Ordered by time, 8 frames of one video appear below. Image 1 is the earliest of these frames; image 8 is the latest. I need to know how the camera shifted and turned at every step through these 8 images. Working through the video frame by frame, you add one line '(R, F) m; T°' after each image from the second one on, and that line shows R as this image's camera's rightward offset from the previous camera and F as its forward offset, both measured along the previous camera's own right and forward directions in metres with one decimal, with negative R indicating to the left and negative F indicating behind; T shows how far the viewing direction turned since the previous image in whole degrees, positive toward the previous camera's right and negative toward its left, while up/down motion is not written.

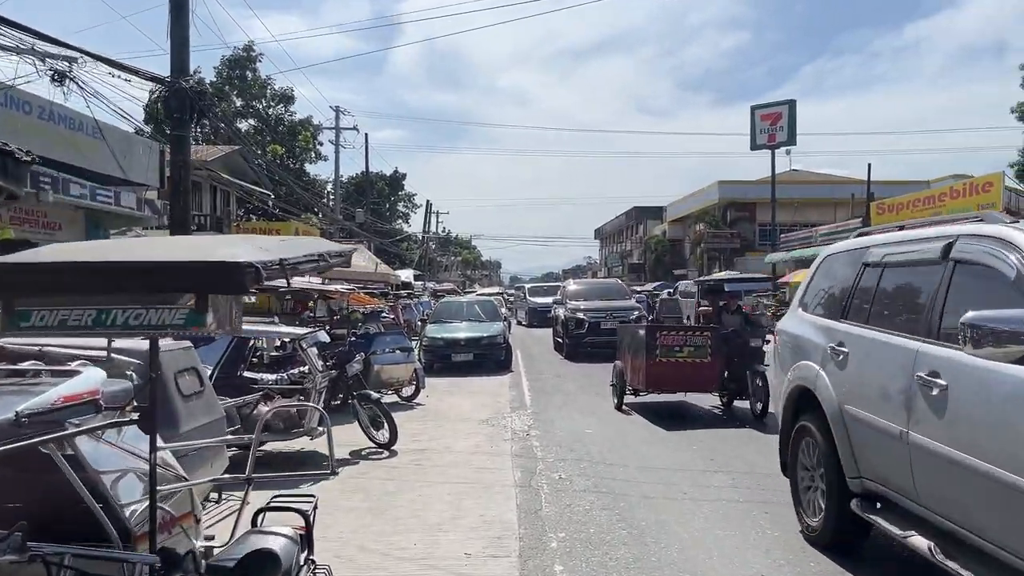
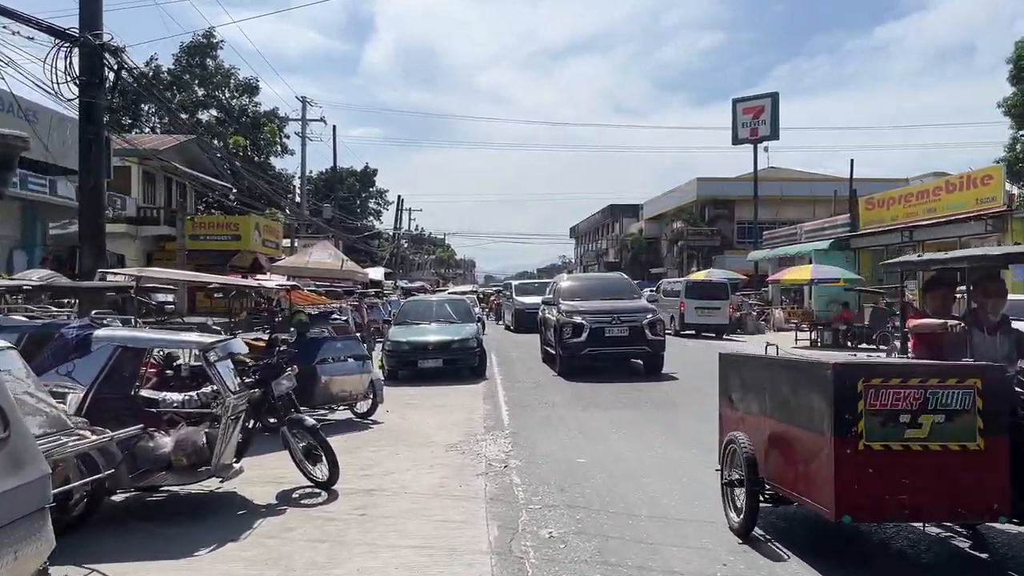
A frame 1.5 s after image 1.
(0.0, +2.0) m; +2°
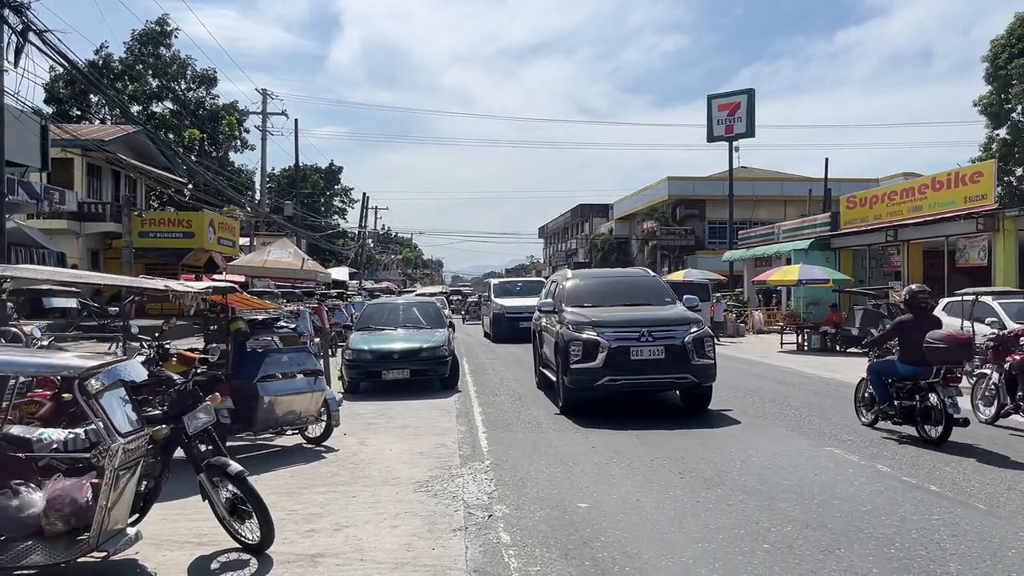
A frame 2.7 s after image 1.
(-0.1, +1.7) m; +2°
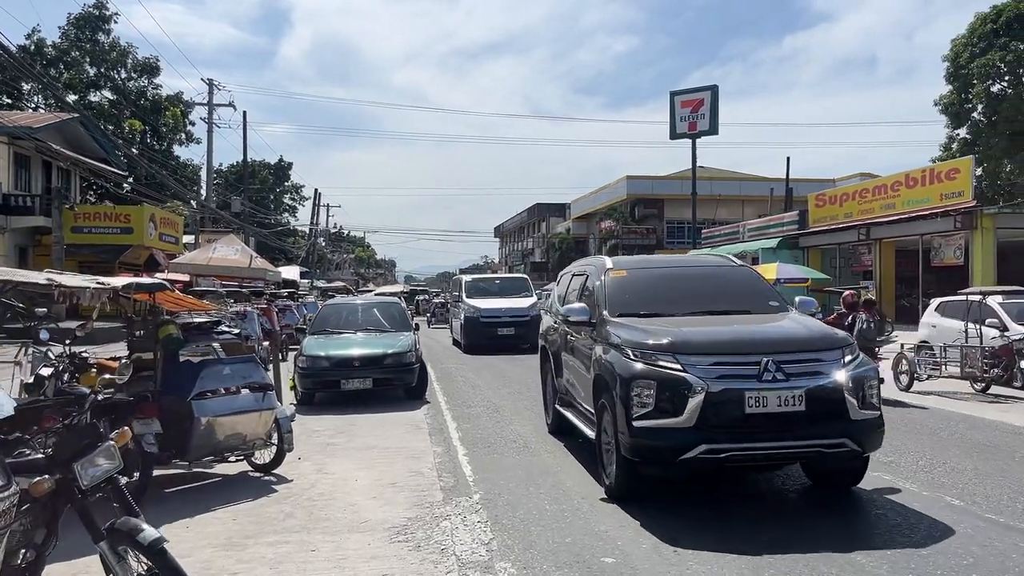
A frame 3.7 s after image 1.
(-0.3, +1.5) m; +3°
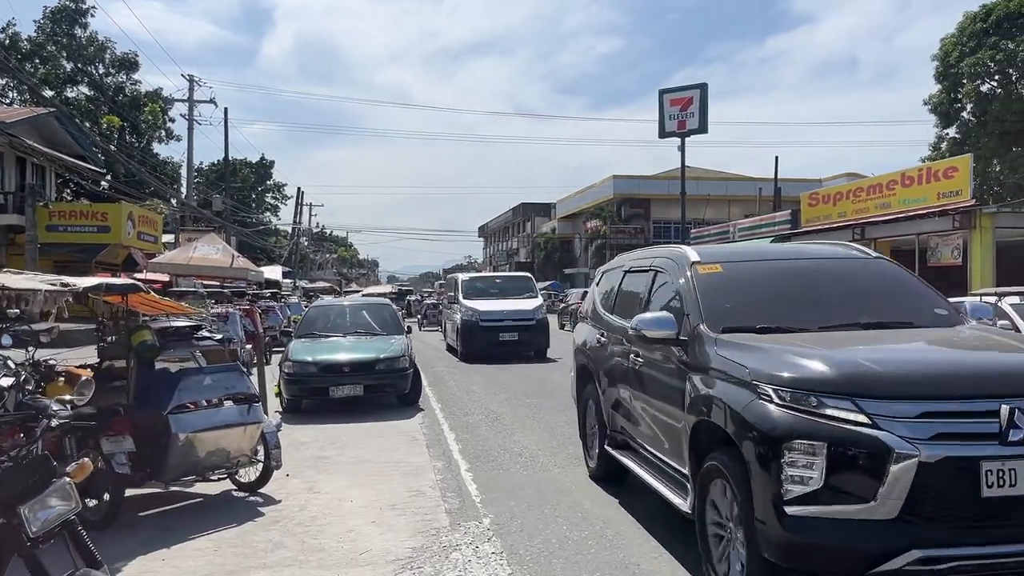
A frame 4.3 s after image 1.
(-0.2, +0.7) m; +1°
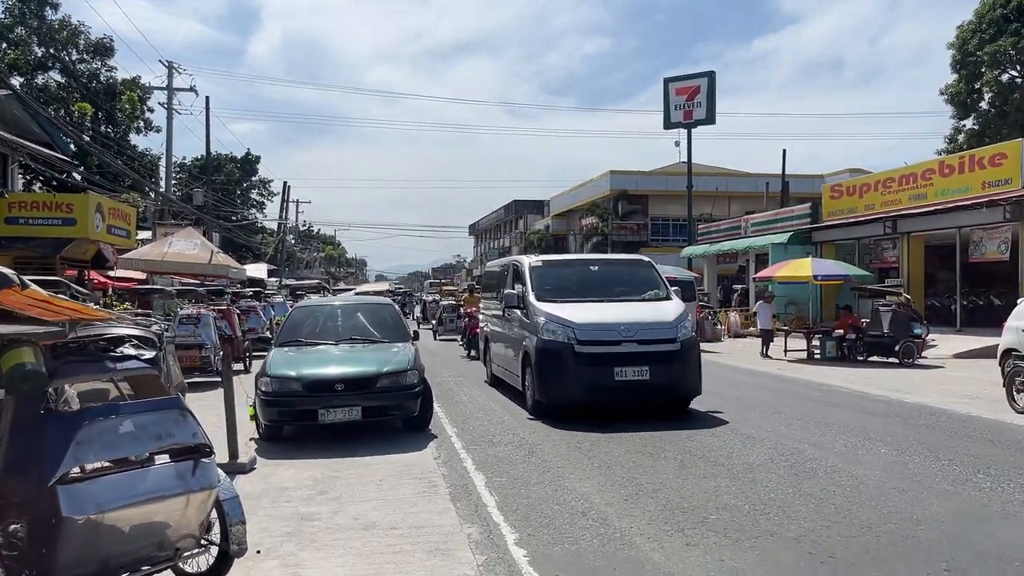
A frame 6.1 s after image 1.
(-0.5, +2.4) m; +1°
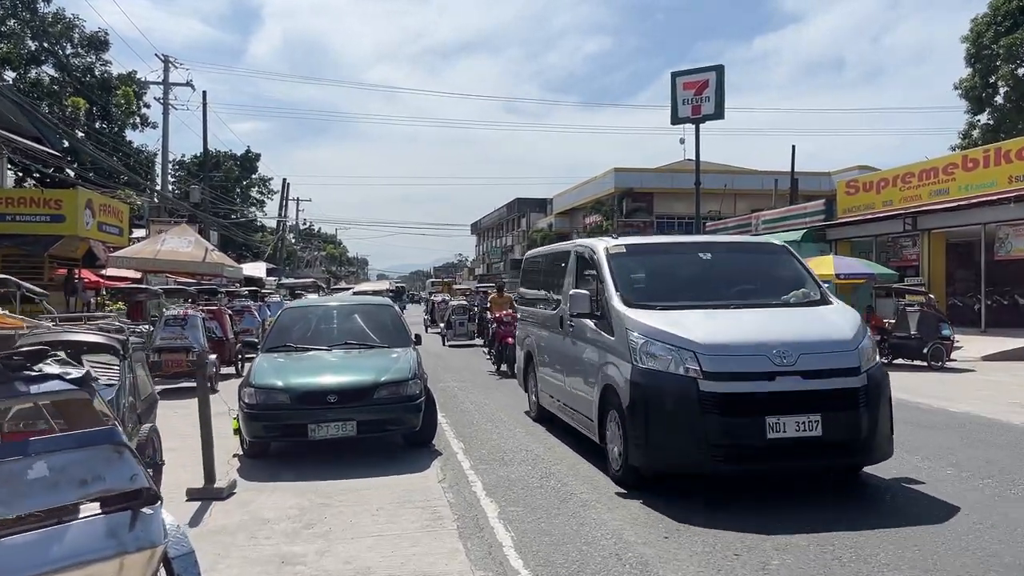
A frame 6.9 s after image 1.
(-0.1, +1.0) m; 0°
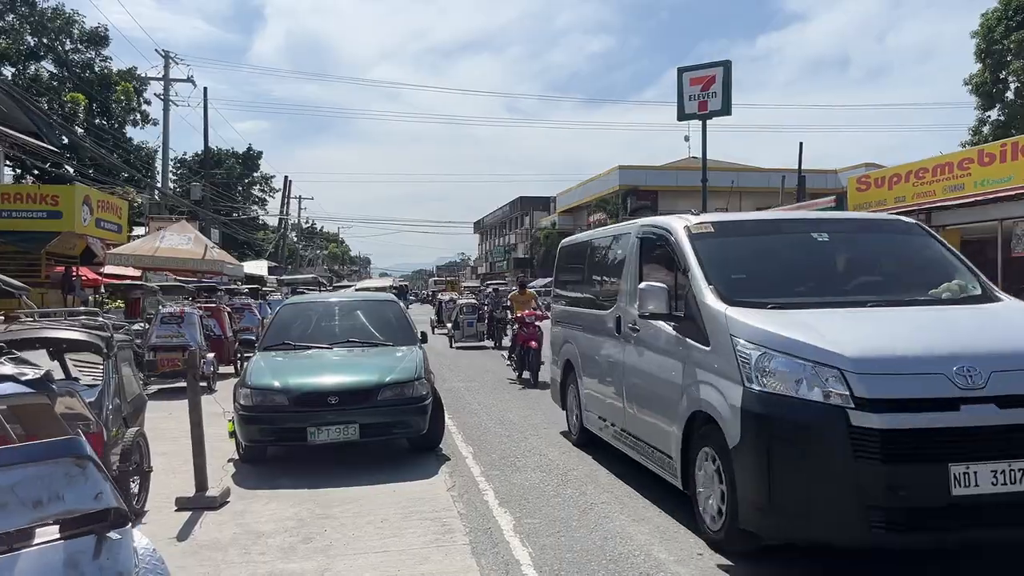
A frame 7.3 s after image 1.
(-0.1, +0.5) m; 0°
